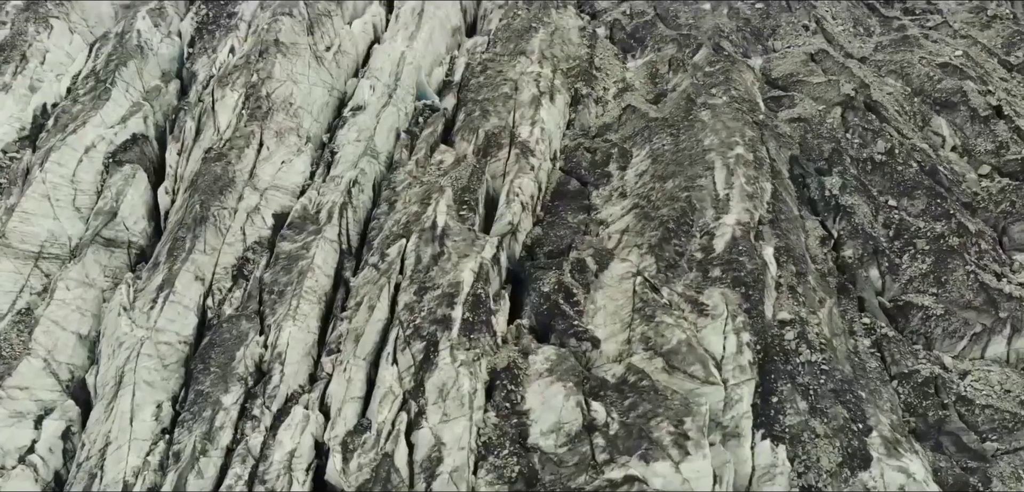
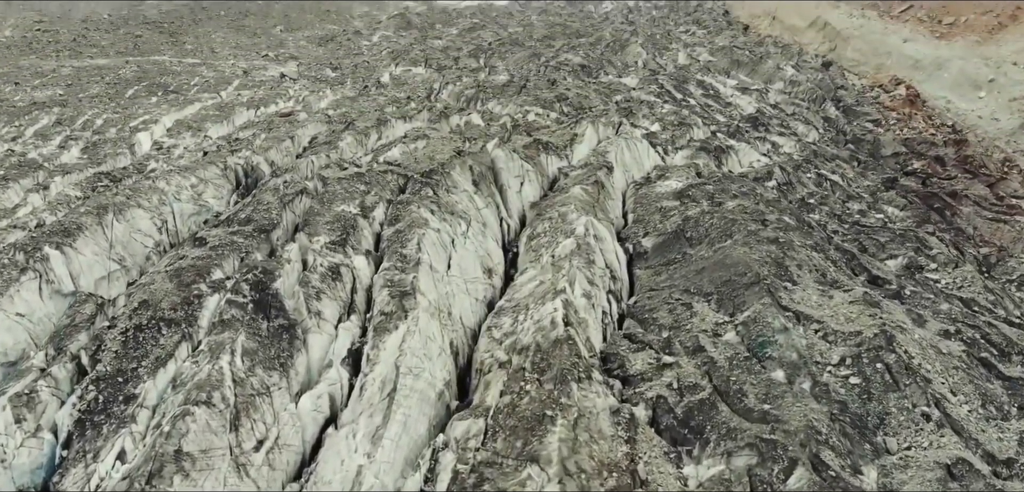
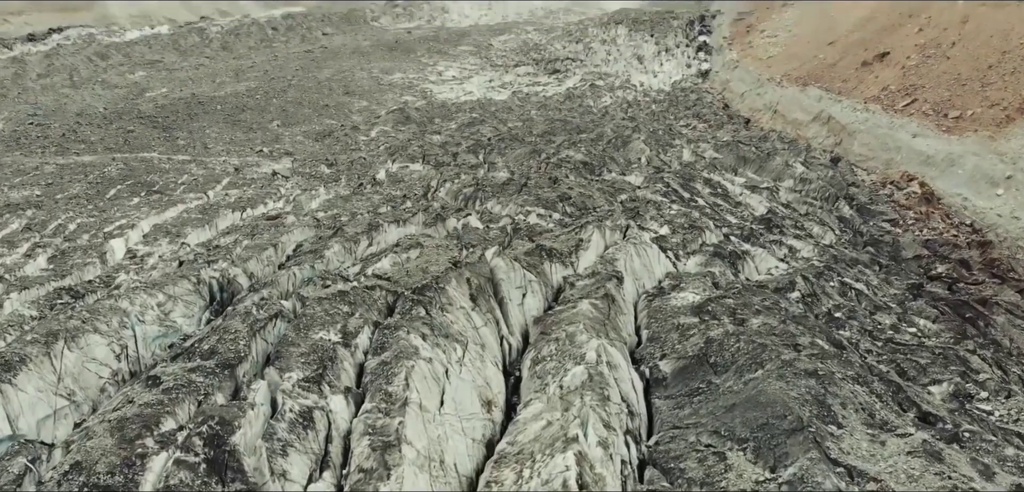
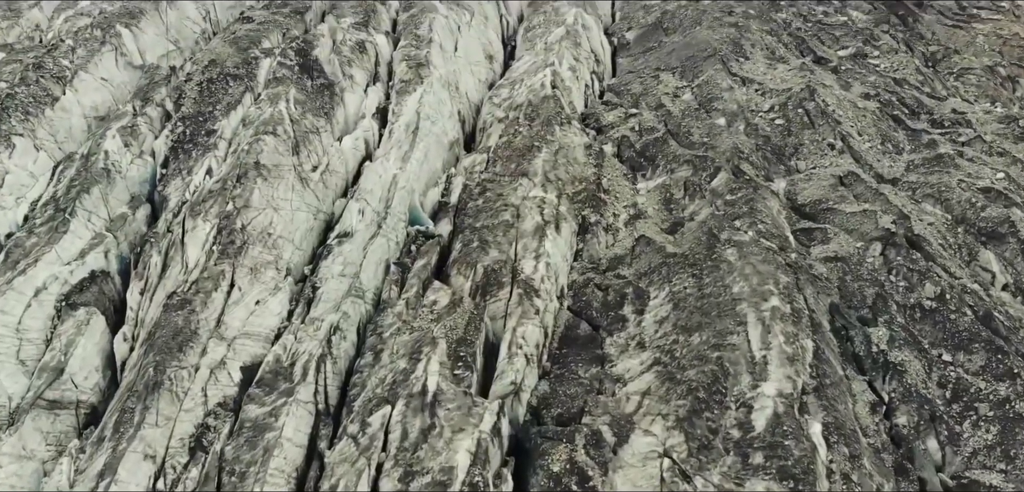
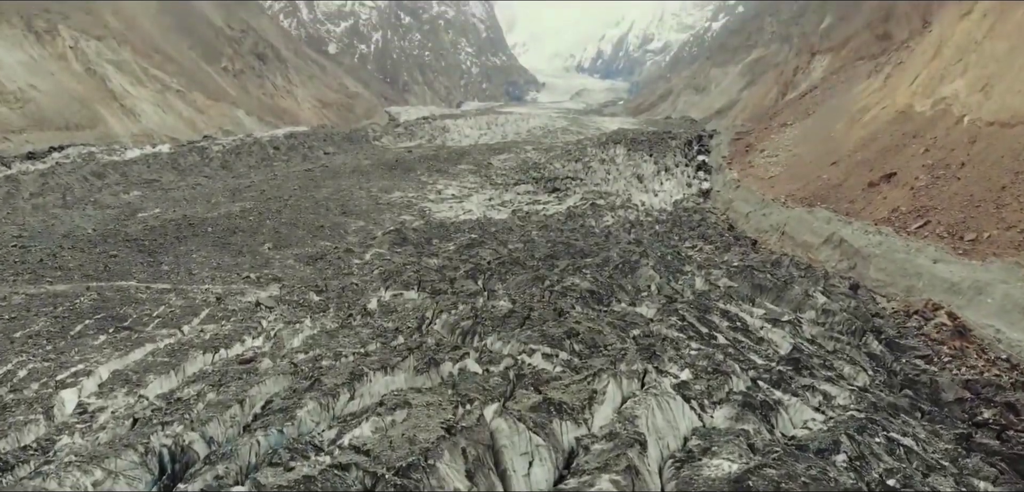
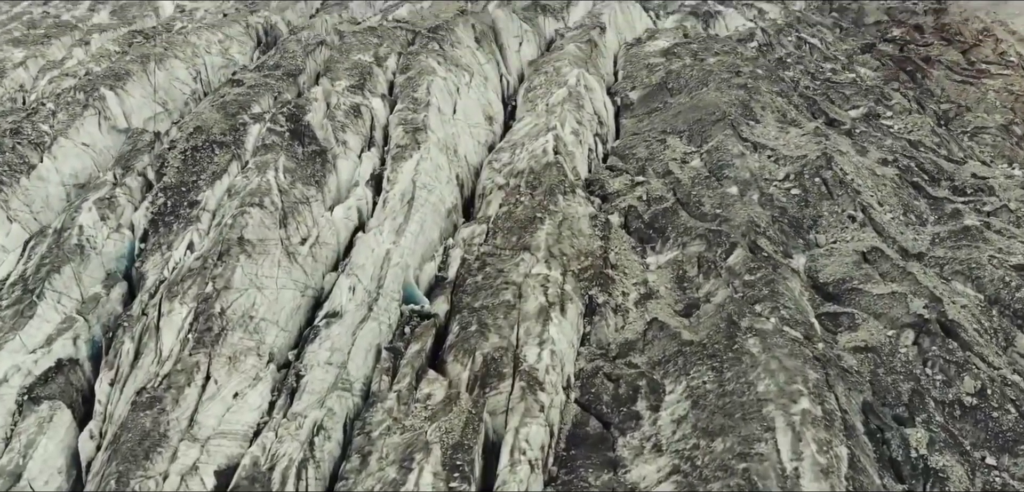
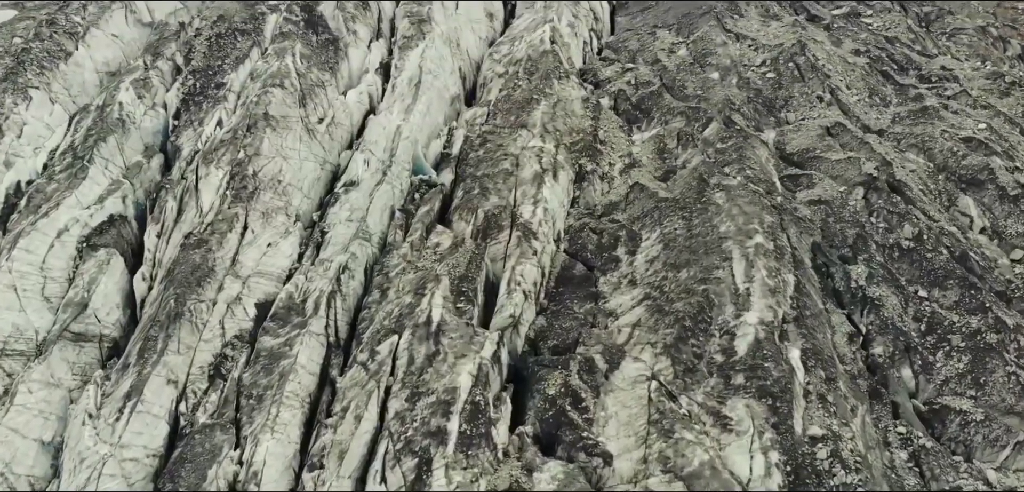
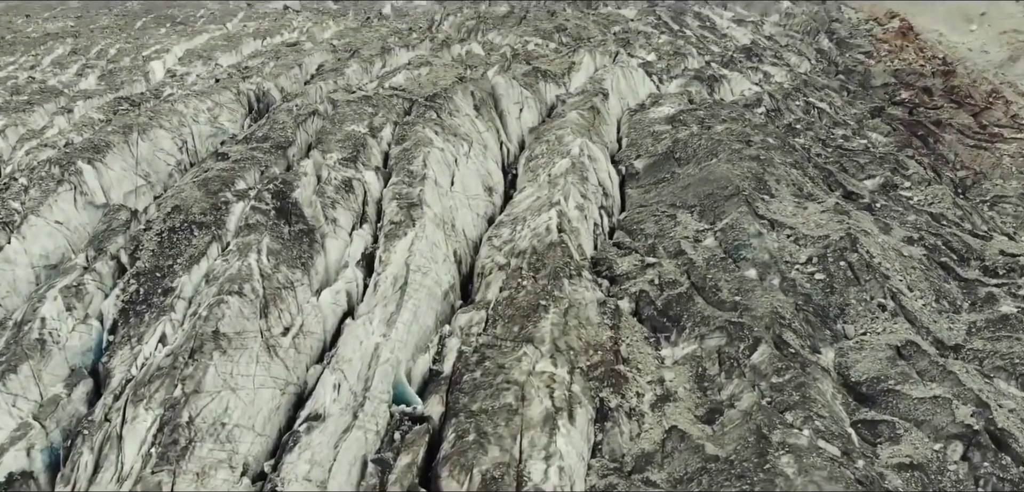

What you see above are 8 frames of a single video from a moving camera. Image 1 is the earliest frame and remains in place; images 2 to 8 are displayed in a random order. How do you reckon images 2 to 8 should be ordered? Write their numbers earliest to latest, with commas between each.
7, 4, 6, 8, 2, 3, 5
